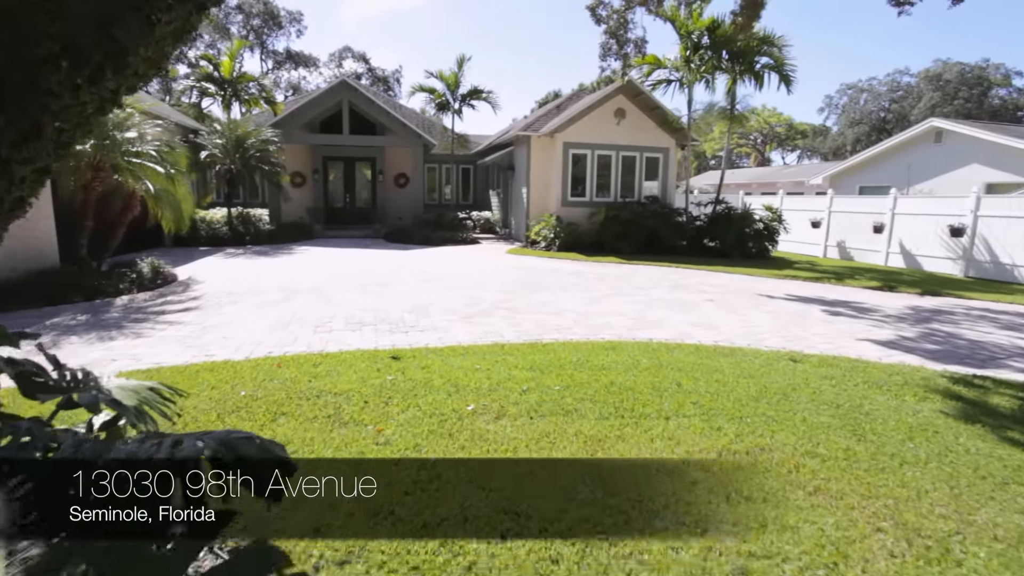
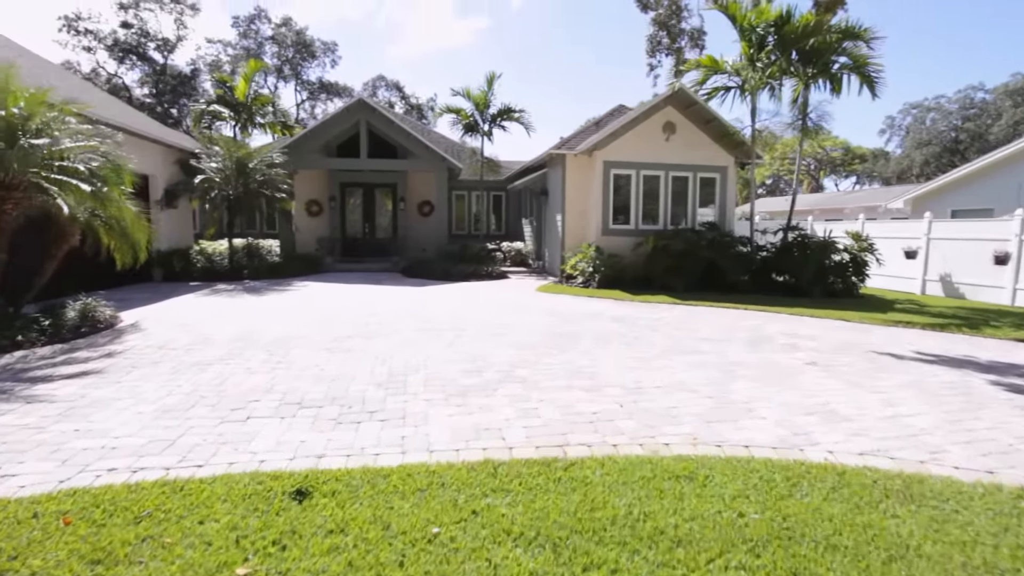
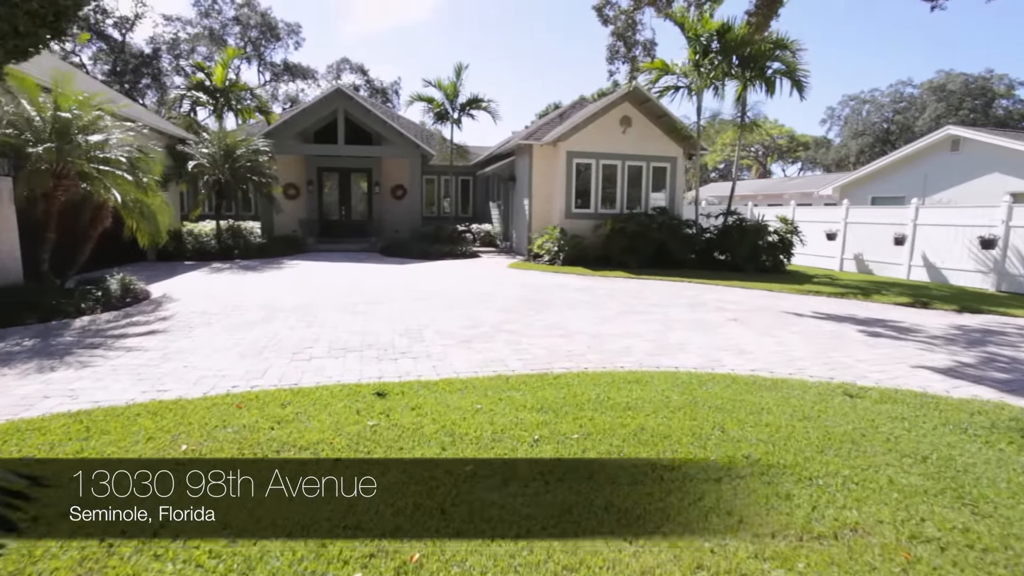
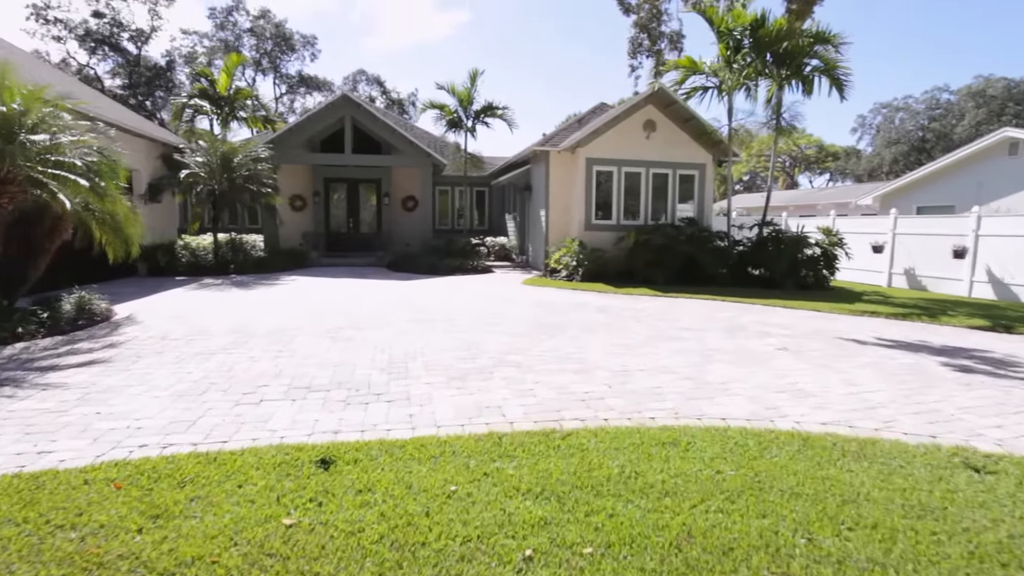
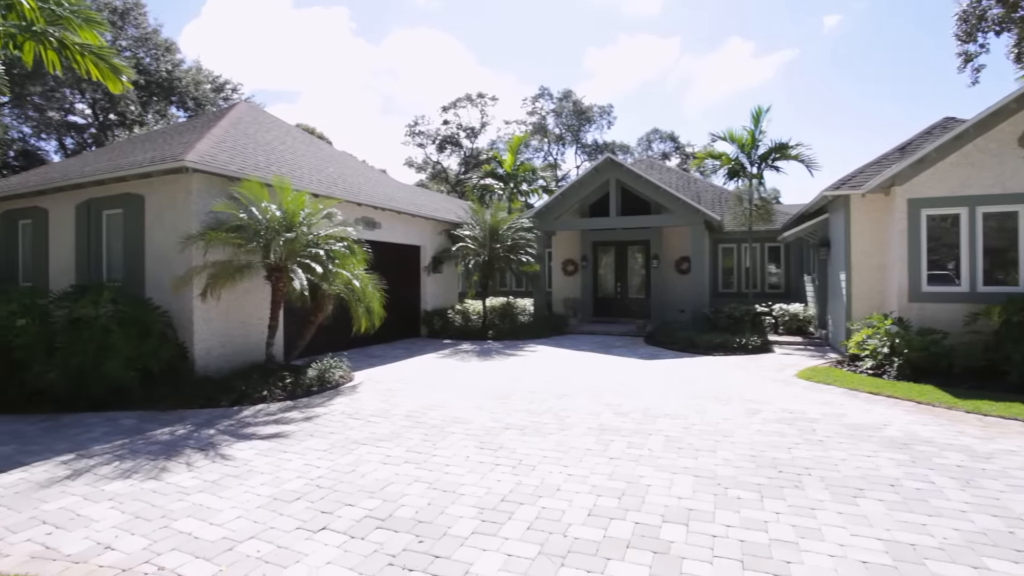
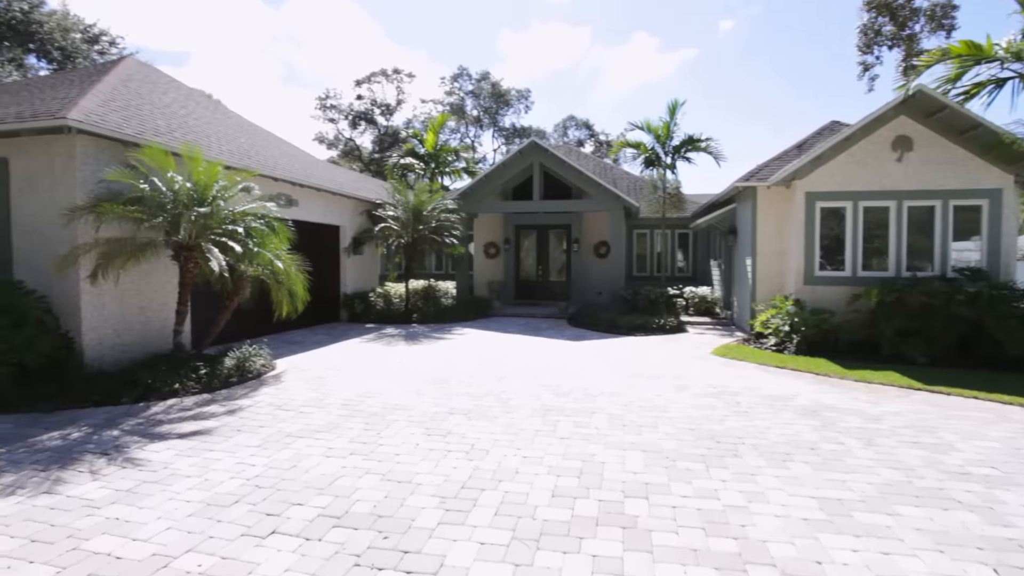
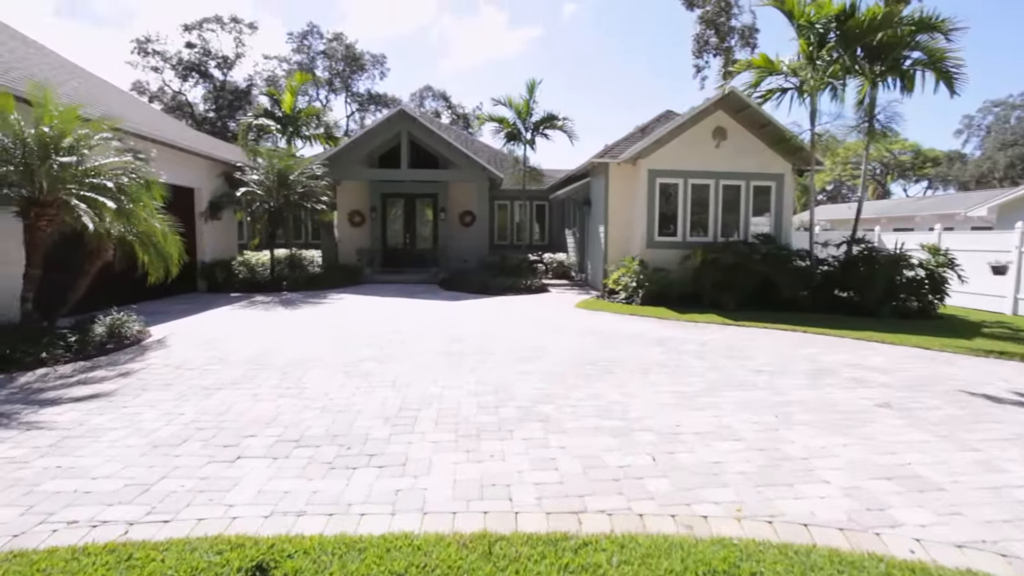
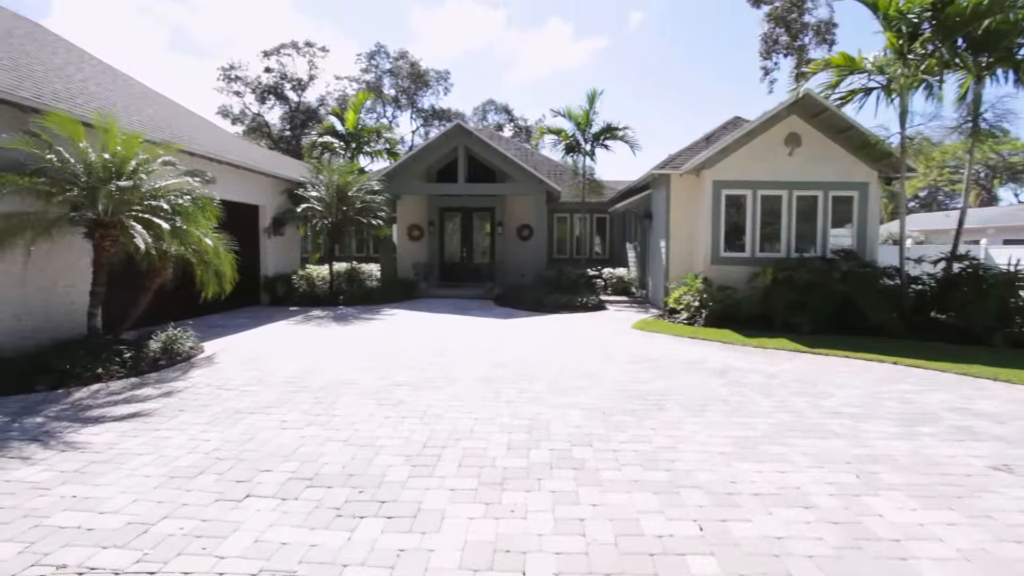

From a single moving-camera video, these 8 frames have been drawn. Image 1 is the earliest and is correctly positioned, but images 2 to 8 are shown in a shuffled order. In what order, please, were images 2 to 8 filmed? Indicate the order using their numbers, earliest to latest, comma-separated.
3, 4, 2, 7, 8, 6, 5
